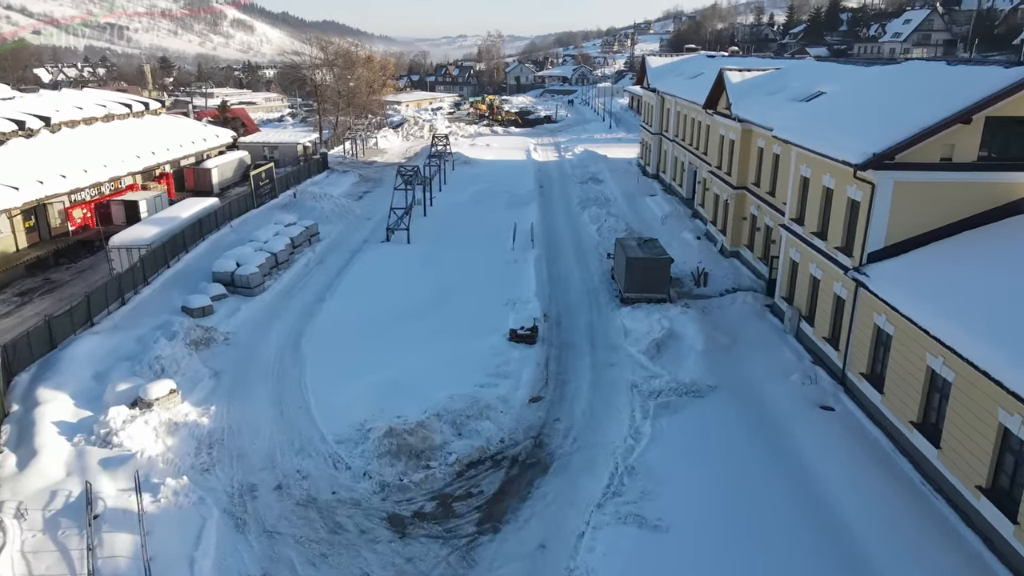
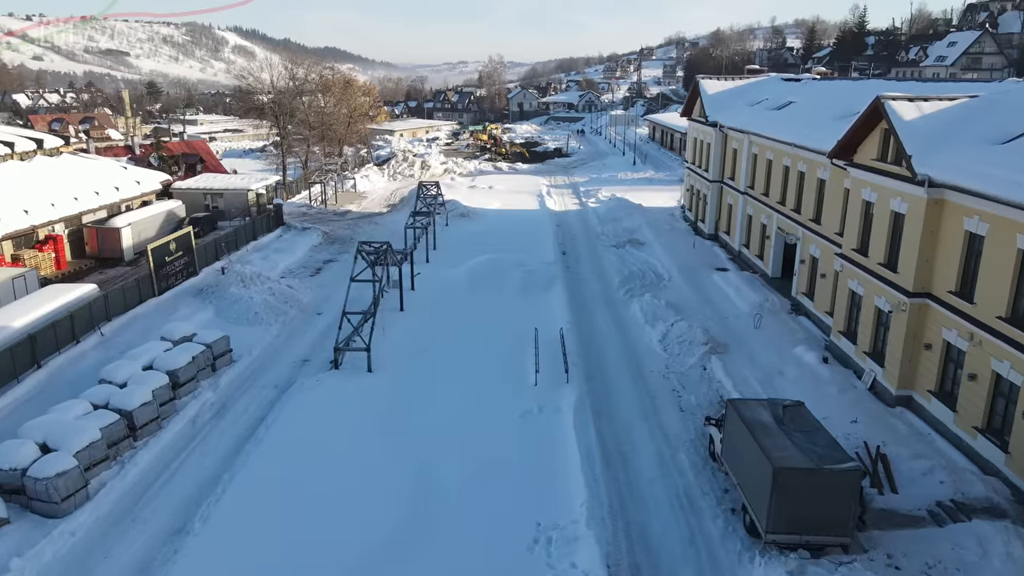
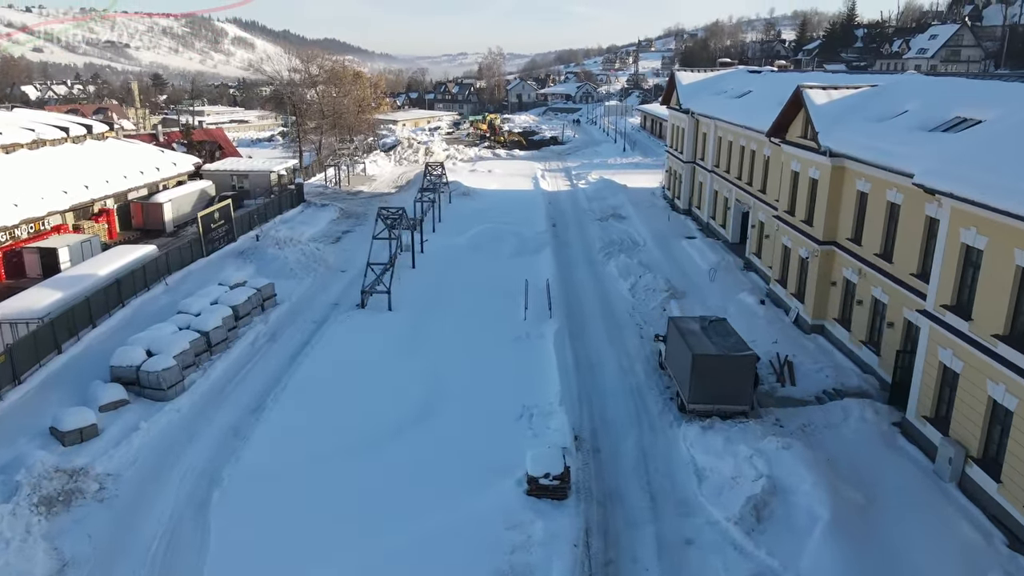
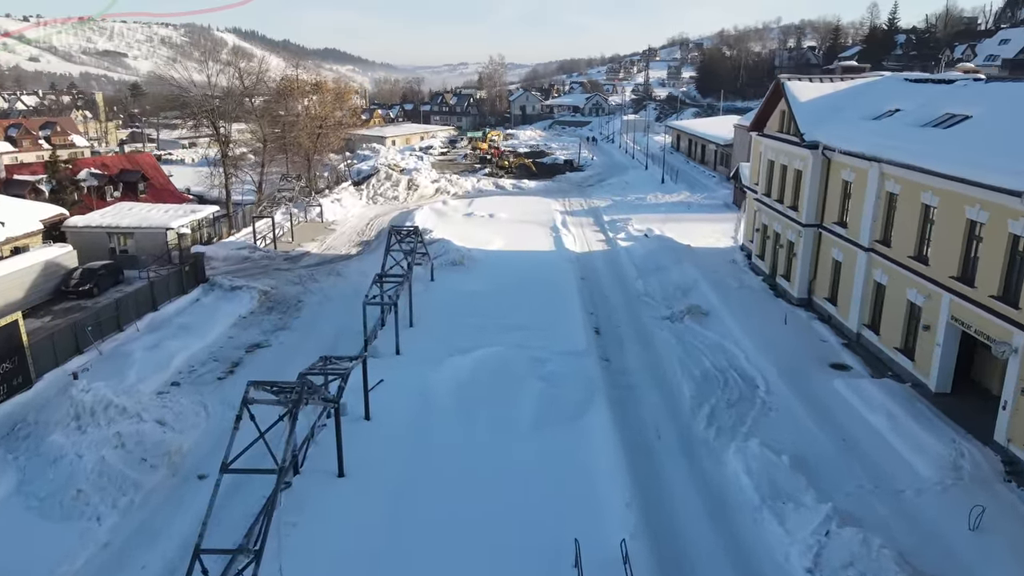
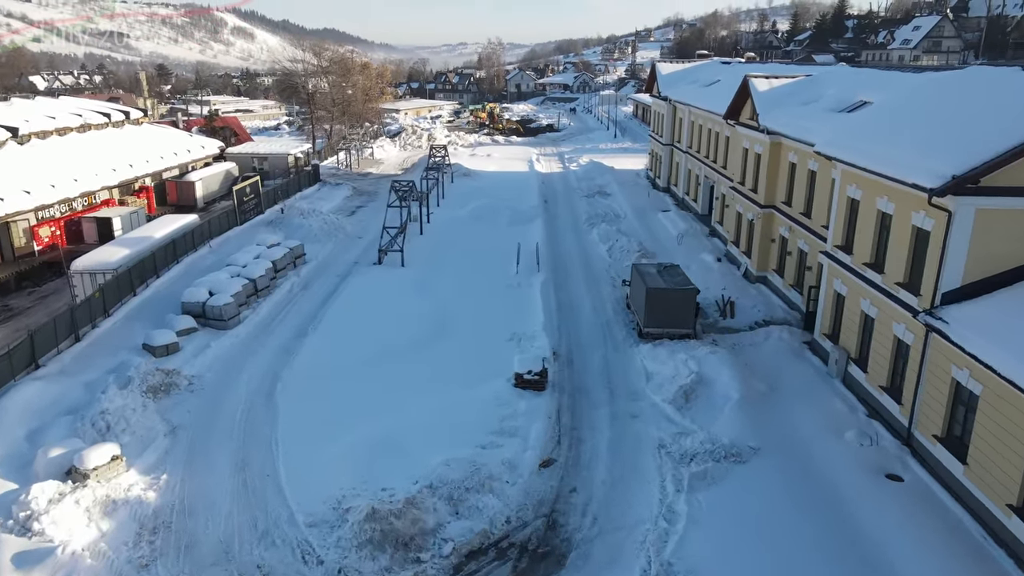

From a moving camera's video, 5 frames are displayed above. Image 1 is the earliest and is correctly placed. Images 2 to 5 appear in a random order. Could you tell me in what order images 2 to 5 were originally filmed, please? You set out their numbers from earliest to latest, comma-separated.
5, 3, 2, 4
